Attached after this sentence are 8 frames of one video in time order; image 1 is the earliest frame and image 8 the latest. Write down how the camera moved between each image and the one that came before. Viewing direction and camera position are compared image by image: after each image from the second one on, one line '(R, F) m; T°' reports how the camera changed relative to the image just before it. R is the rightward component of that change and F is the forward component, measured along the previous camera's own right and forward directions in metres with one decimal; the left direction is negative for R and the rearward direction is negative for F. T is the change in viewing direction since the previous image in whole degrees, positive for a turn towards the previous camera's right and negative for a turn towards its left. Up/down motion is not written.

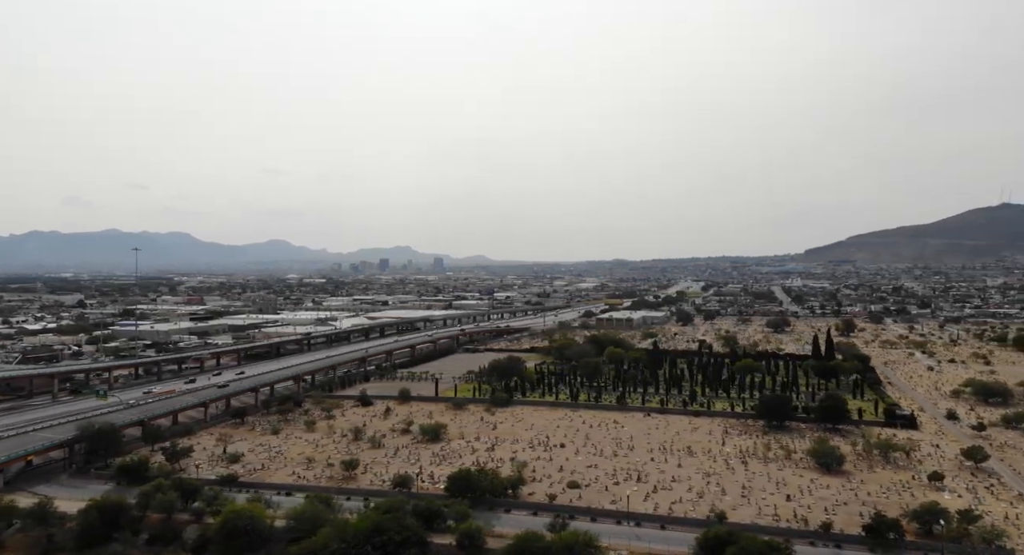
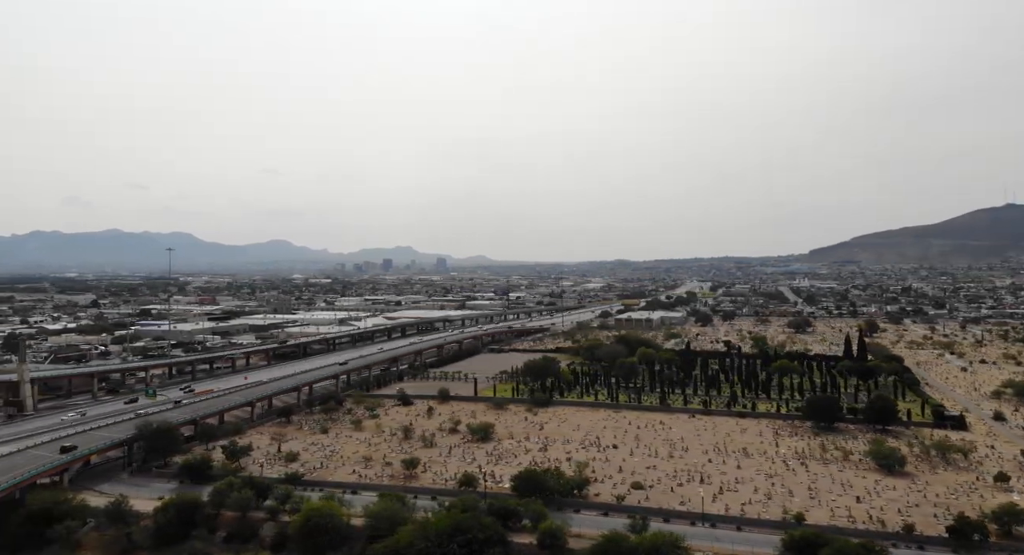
(-1.3, 0.0) m; -1°
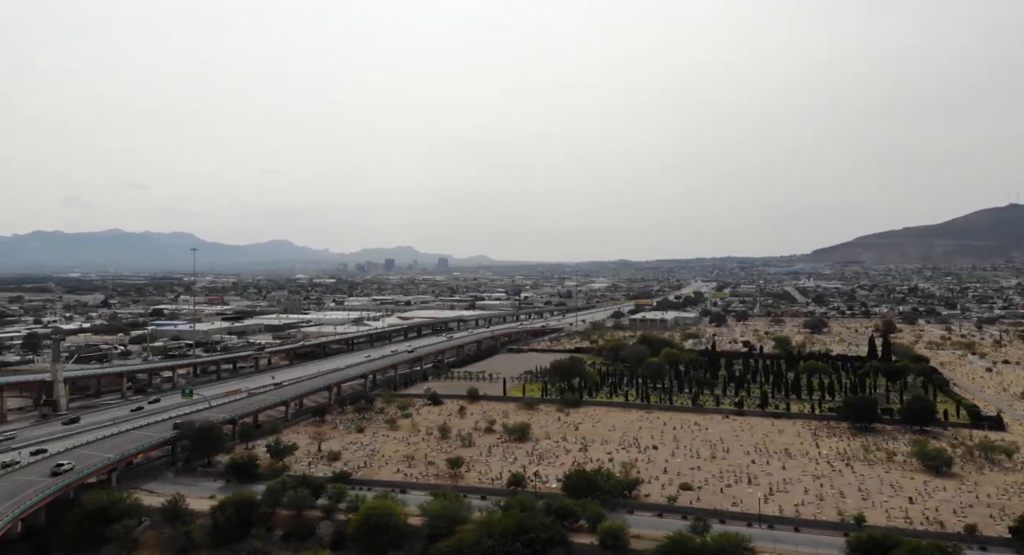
(-1.0, 0.0) m; 0°
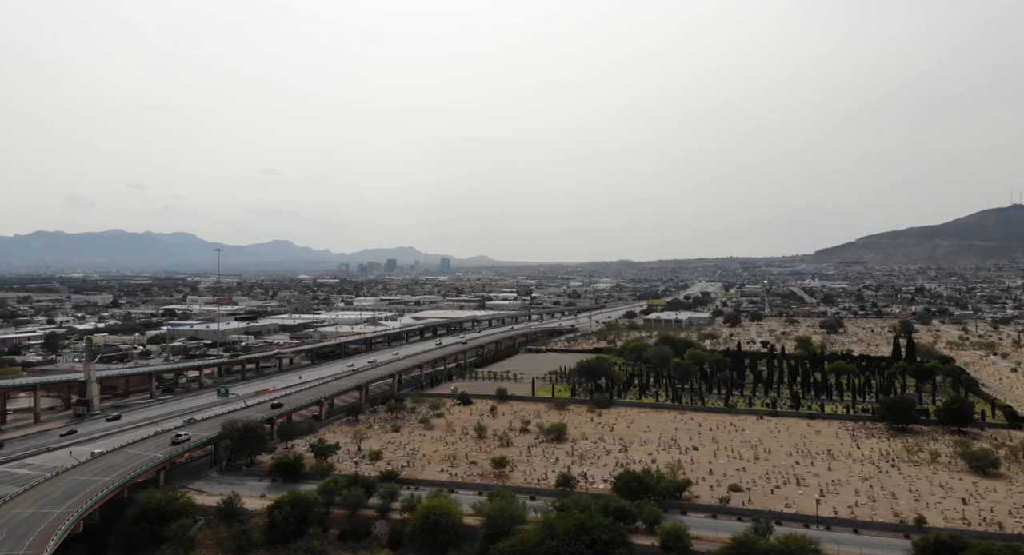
(-0.9, 0.0) m; 0°
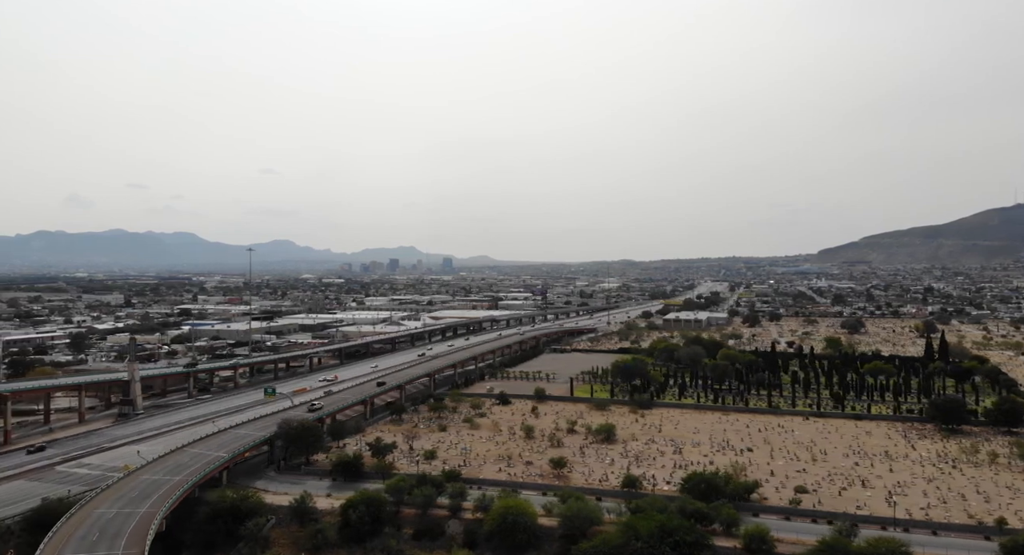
(-1.3, 0.0) m; -1°
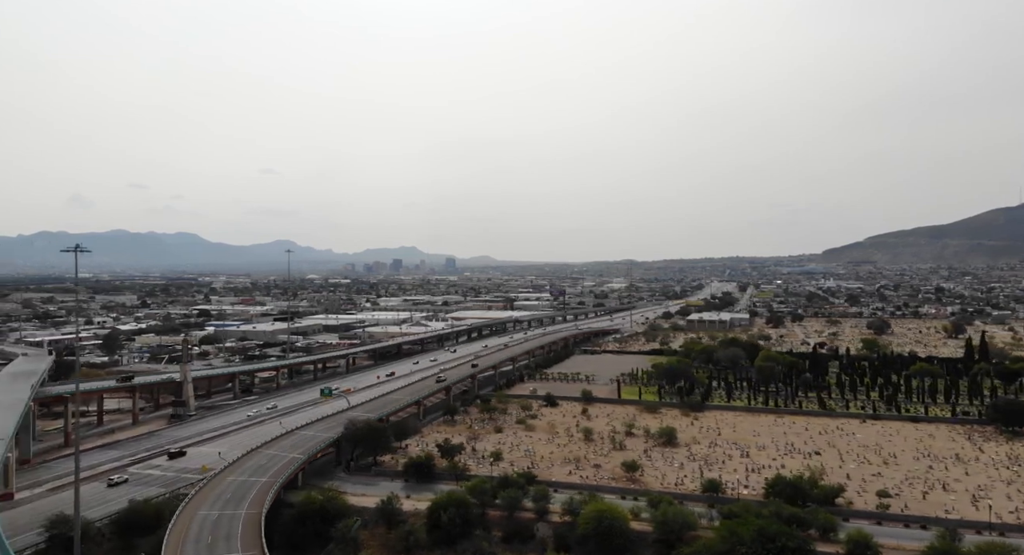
(-1.5, 0.0) m; -1°
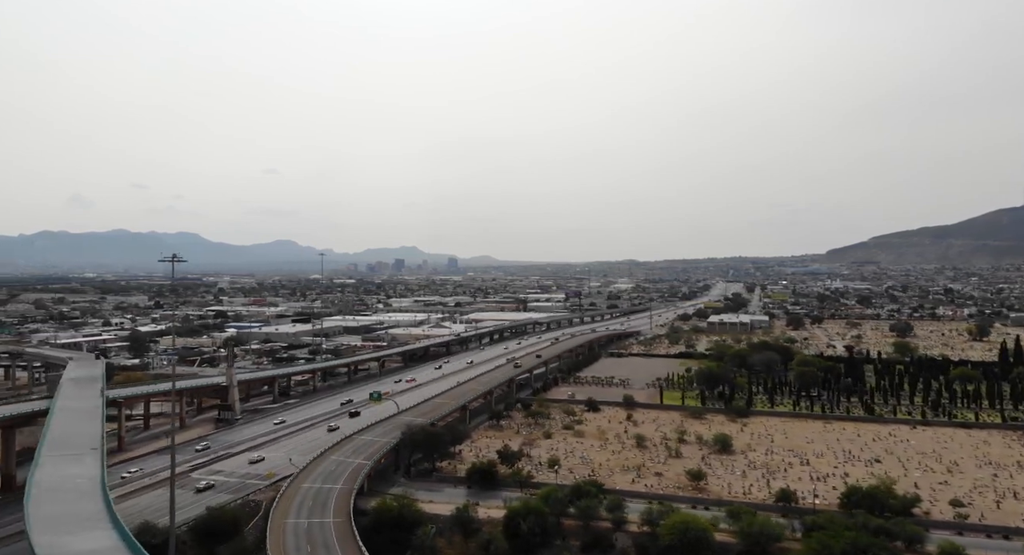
(-1.4, 0.0) m; -1°
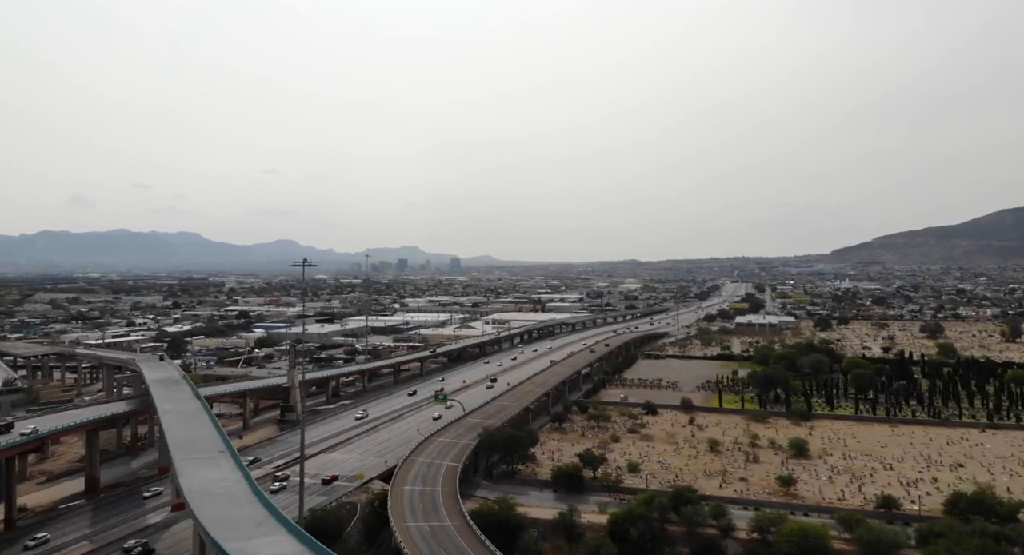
(-1.9, 0.0) m; -1°
